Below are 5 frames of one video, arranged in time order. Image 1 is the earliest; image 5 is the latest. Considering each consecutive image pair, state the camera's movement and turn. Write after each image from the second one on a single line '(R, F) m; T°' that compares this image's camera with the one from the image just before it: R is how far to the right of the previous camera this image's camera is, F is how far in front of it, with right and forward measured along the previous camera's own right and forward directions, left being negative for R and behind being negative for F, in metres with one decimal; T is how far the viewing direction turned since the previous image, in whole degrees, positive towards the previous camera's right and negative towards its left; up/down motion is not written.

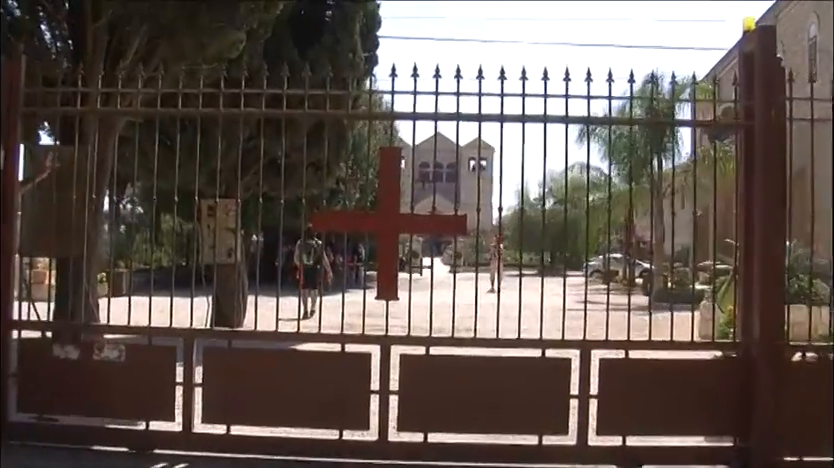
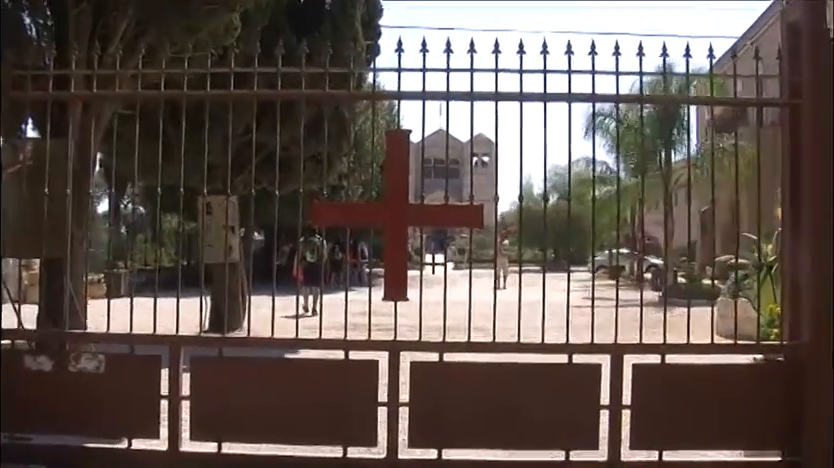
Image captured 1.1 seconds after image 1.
(0.0, +0.6) m; 0°
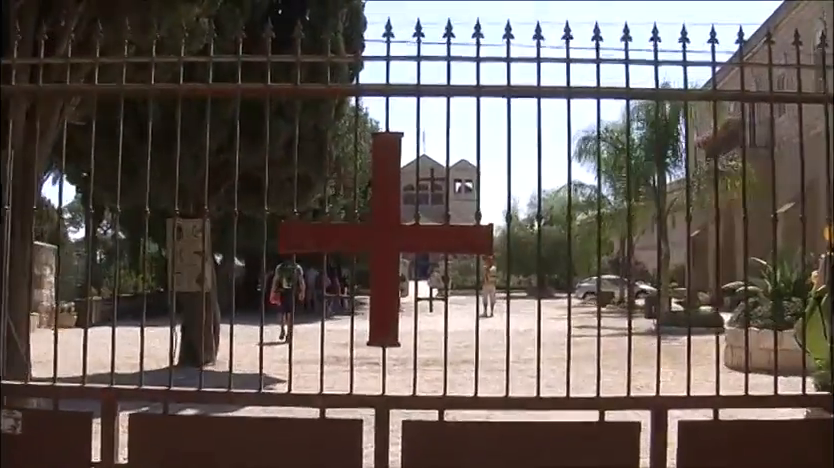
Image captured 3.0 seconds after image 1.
(0.0, +0.9) m; +1°
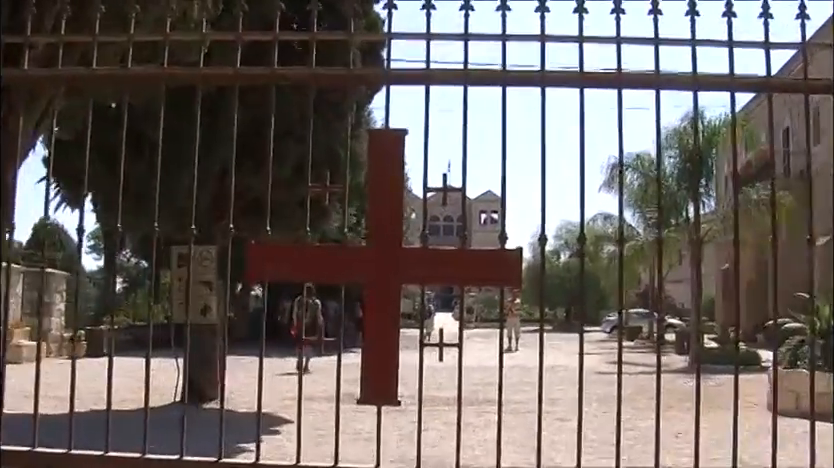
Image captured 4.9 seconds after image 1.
(0.0, +0.8) m; -1°
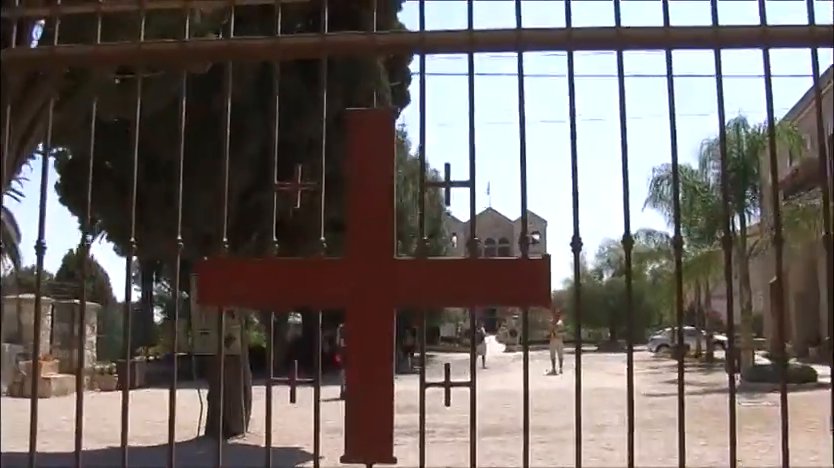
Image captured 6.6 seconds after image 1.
(+0.1, +0.7) m; -2°
